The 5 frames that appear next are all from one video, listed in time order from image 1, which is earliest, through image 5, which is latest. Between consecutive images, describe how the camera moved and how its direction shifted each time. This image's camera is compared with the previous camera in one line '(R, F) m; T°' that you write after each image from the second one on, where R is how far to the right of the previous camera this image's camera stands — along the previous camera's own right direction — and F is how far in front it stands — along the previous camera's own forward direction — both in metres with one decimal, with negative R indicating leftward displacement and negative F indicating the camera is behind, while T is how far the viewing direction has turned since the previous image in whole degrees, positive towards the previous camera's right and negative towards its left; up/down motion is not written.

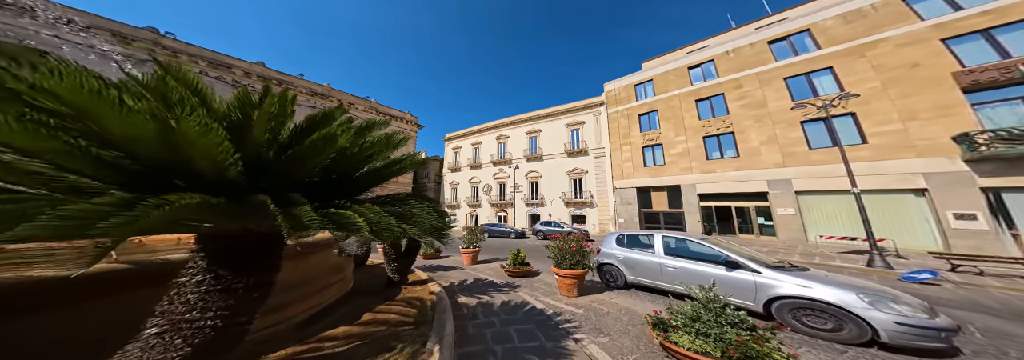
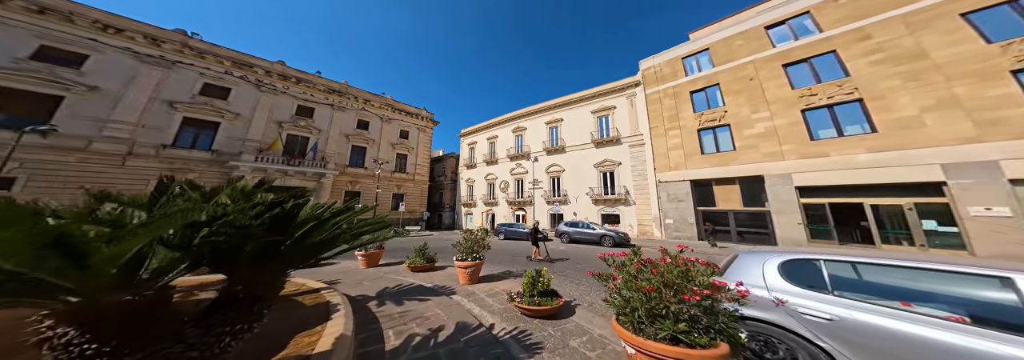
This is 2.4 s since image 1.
(0.0, +2.8) m; -4°
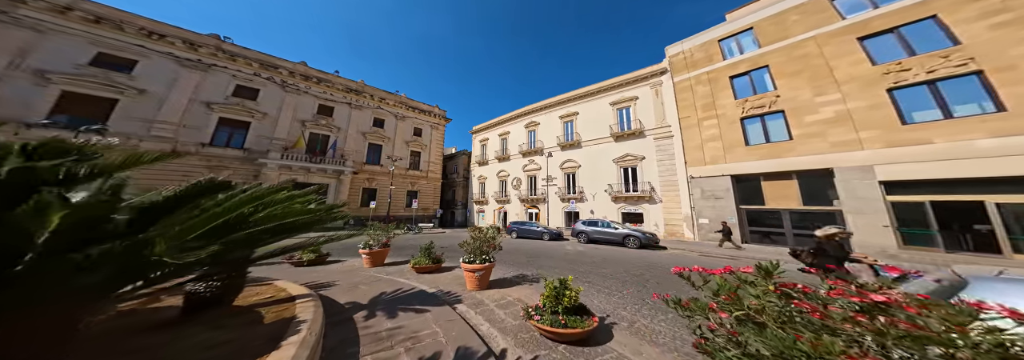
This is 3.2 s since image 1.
(-0.1, +0.9) m; -3°
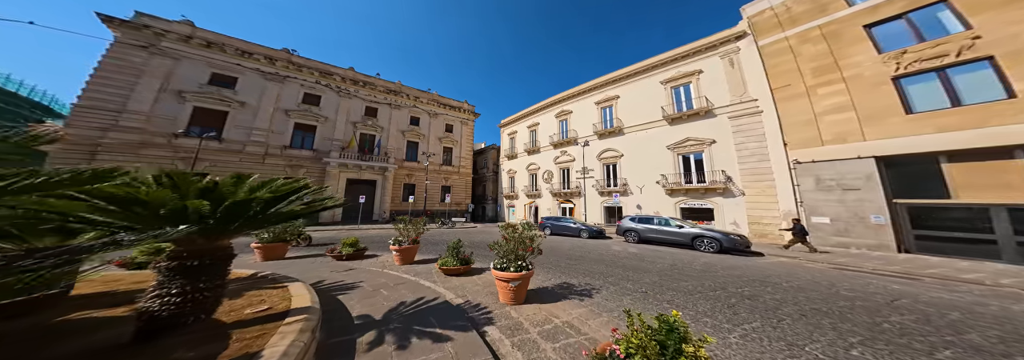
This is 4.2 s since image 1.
(-0.4, +1.5) m; -8°
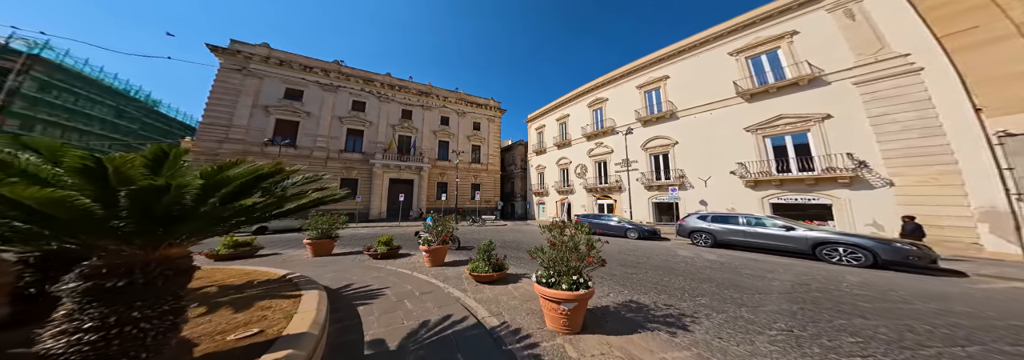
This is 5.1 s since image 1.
(-0.5, +1.4) m; -7°
